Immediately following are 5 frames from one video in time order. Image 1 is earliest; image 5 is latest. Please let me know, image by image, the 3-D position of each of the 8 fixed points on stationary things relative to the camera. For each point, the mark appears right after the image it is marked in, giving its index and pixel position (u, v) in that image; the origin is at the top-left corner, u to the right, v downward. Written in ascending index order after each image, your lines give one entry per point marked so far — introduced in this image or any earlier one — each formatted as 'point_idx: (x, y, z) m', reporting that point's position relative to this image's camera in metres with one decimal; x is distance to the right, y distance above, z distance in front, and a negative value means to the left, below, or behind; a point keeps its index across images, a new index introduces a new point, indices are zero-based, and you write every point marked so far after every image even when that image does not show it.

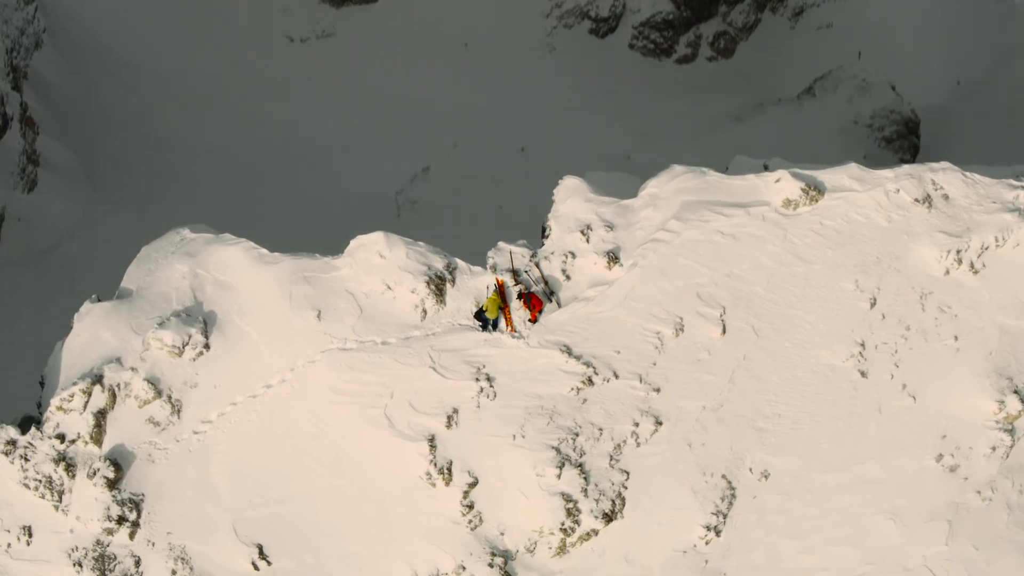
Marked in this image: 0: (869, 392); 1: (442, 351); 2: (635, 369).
0: (+6.4, -1.8, +11.4) m
1: (-1.1, -1.1, +10.7) m
2: (+2.1, -1.4, +10.8) m
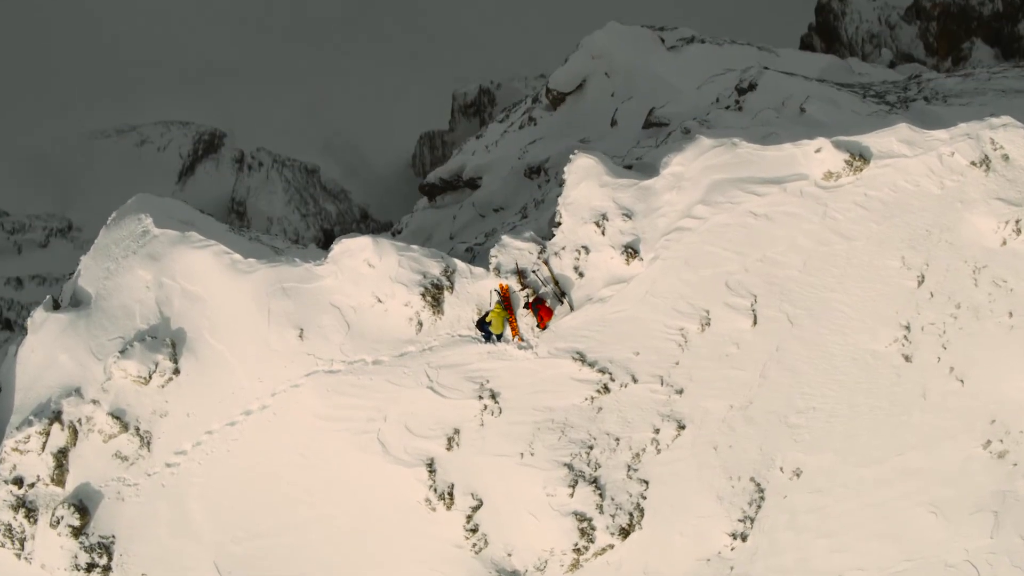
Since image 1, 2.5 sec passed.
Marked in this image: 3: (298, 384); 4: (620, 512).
0: (+6.5, -1.5, +10.5) m
1: (-1.0, -1.2, +9.5) m
2: (+2.2, -1.3, +9.7) m
3: (-3.1, -1.4, +9.6) m
4: (+1.6, -3.4, +10.4) m
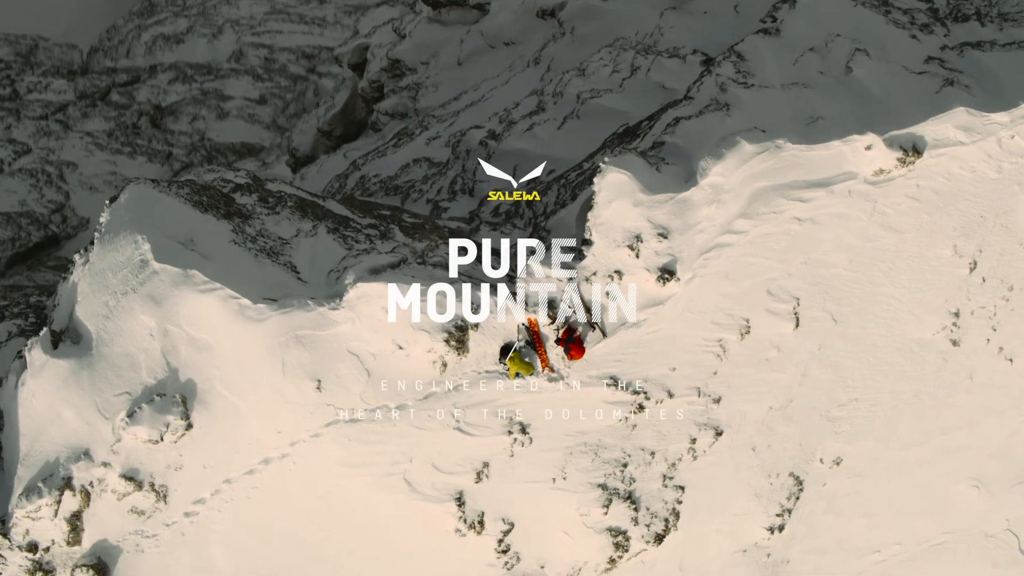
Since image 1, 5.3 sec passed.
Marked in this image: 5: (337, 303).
0: (+6.9, -1.1, +10.0) m
1: (-0.6, -1.6, +8.9) m
2: (+2.5, -1.3, +9.2) m
3: (-2.7, -2.0, +8.9) m
4: (+2.2, -3.5, +9.9) m
5: (-2.3, -0.2, +8.6) m
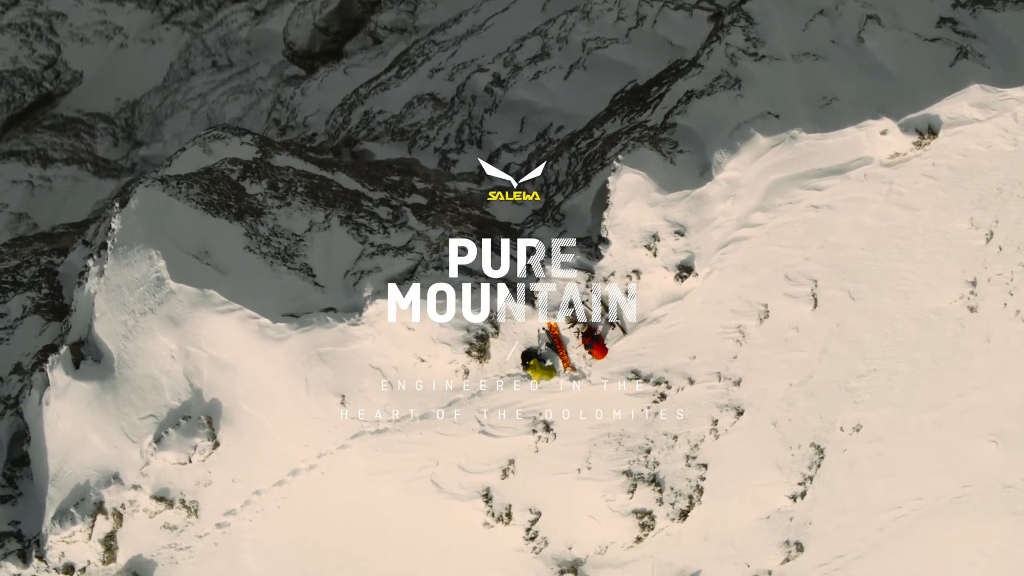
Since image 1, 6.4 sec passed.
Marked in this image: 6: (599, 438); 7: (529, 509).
0: (+7.1, -0.5, +10.1) m
1: (-0.3, -1.7, +8.9) m
2: (+2.8, -1.1, +9.2) m
3: (-2.3, -2.2, +9.0) m
4: (+2.6, -3.3, +10.0) m
5: (-2.1, -0.4, +8.6) m
6: (+1.2, -2.1, +9.3) m
7: (+0.3, -3.3, +9.7) m
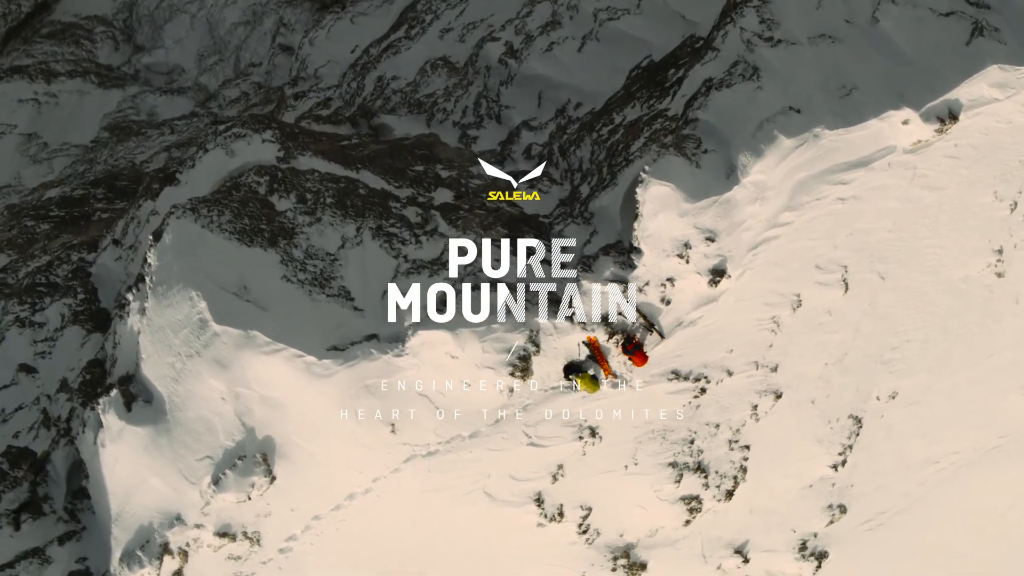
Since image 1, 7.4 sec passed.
0: (+7.6, +0.1, +10.1) m
1: (+0.3, -1.9, +9.2) m
2: (+3.4, -1.0, +9.4) m
3: (-1.6, -2.6, +9.3) m
4: (+3.4, -3.1, +10.2) m
5: (-1.6, -0.8, +8.8) m
6: (+1.9, -2.2, +9.5) m
7: (+1.1, -3.4, +9.9) m
